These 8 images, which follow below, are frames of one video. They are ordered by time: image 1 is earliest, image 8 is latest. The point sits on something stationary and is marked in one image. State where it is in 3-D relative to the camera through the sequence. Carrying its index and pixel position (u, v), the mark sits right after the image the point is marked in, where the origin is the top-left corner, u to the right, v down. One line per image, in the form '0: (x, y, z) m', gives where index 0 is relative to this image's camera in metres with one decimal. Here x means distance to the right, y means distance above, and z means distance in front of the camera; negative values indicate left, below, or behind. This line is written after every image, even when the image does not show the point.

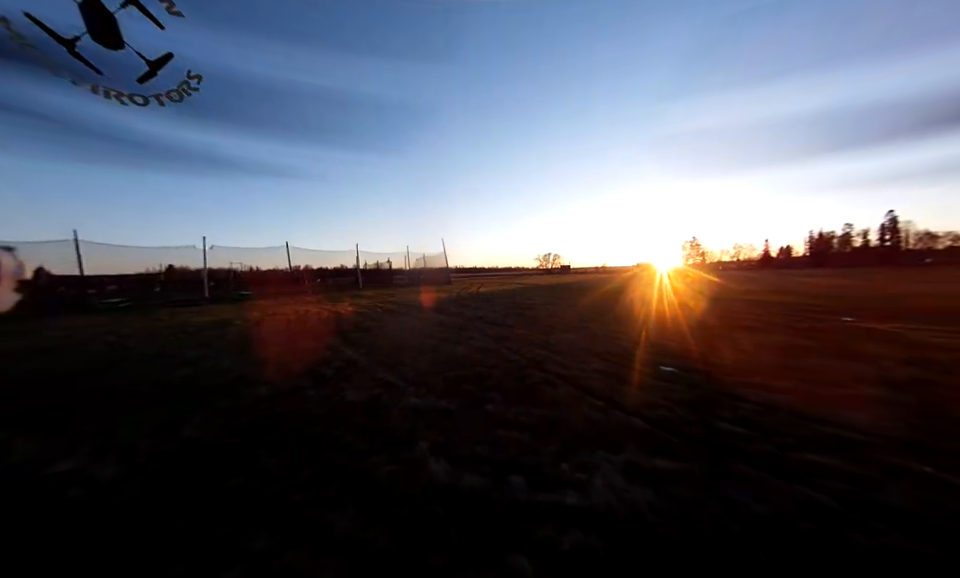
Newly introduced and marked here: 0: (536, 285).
0: (+3.1, -1.0, +15.8) m
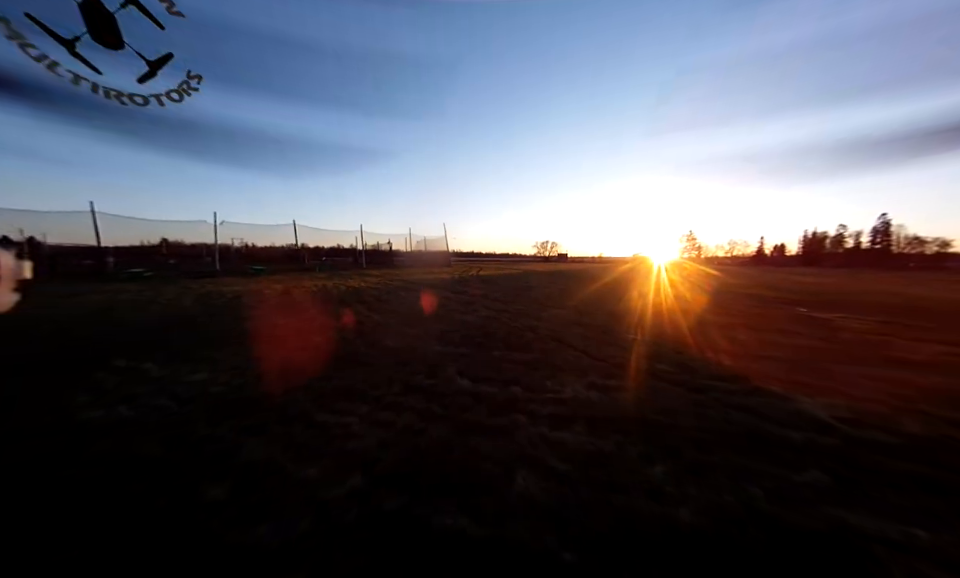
0: (+3.1, -0.3, +16.8) m
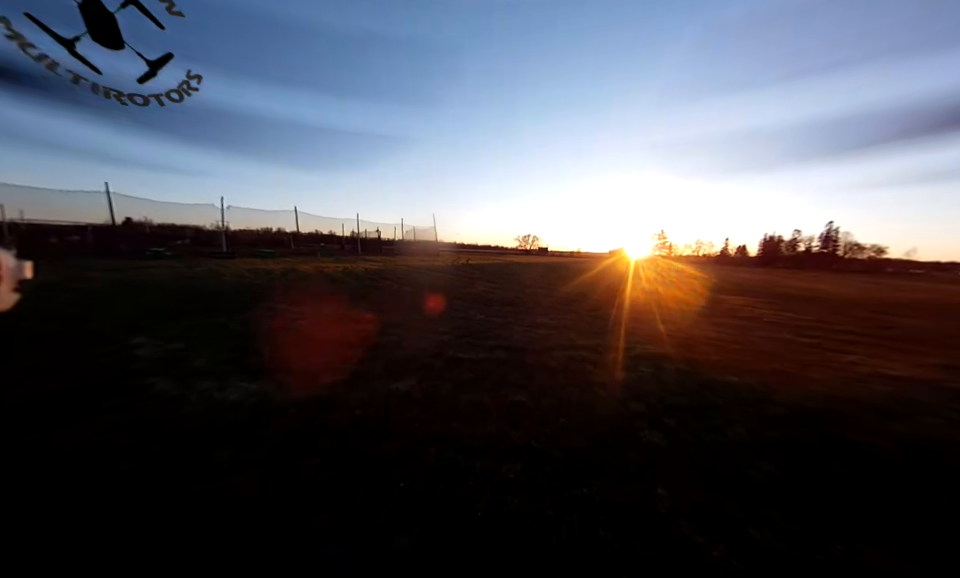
0: (+2.5, +0.3, +19.2) m
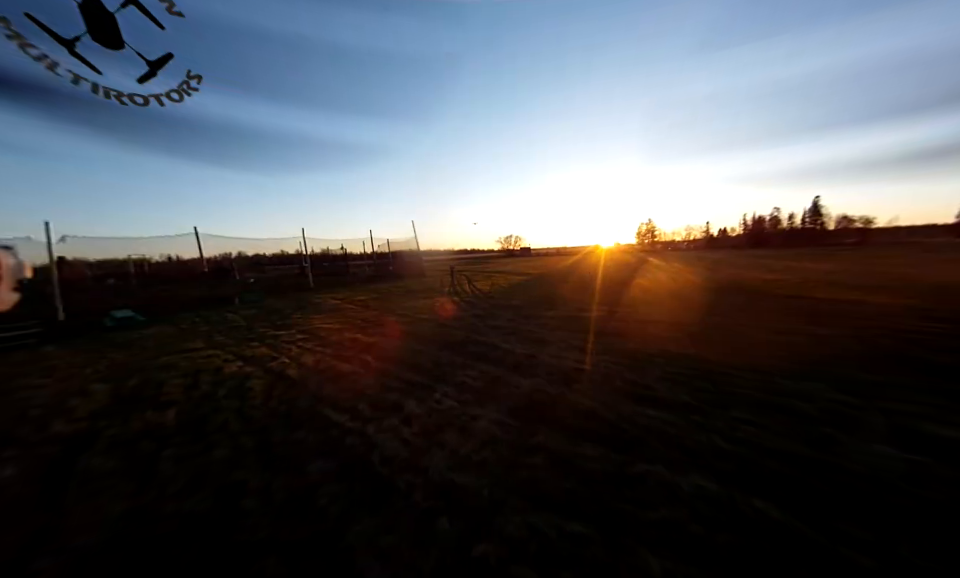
0: (+2.2, 0.0, +18.4) m
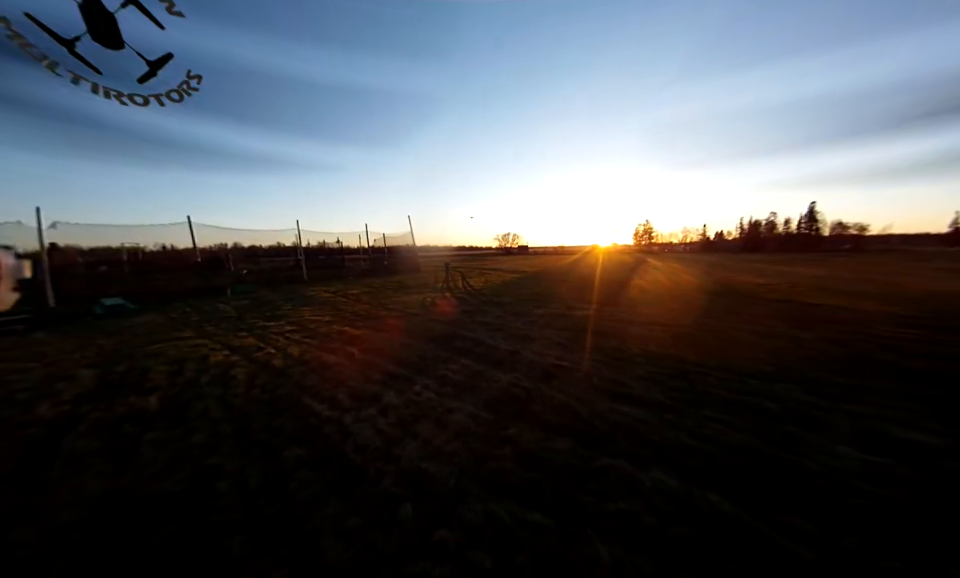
0: (+1.9, +0.1, +18.5) m
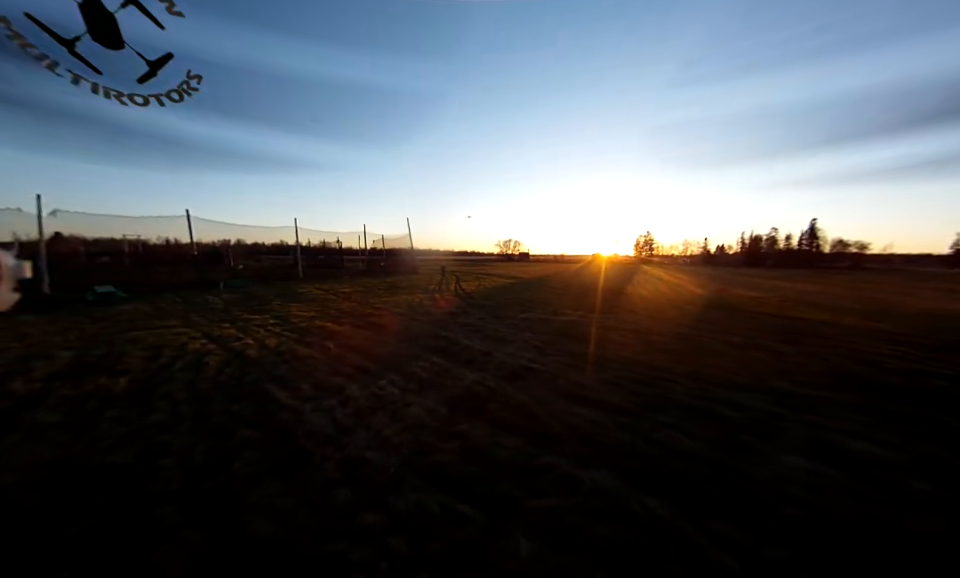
0: (+1.5, -0.2, +18.6) m
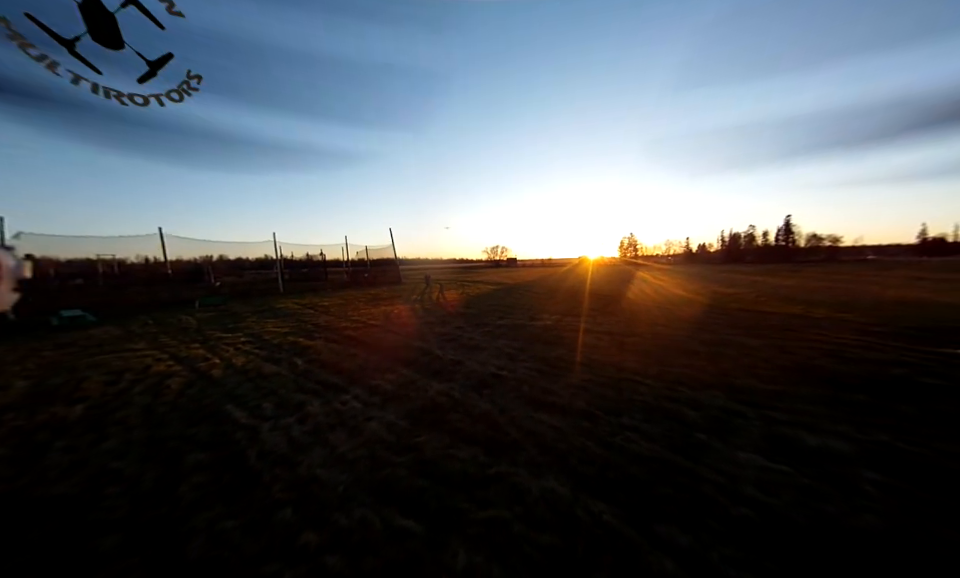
0: (+0.5, -0.5, +18.6) m
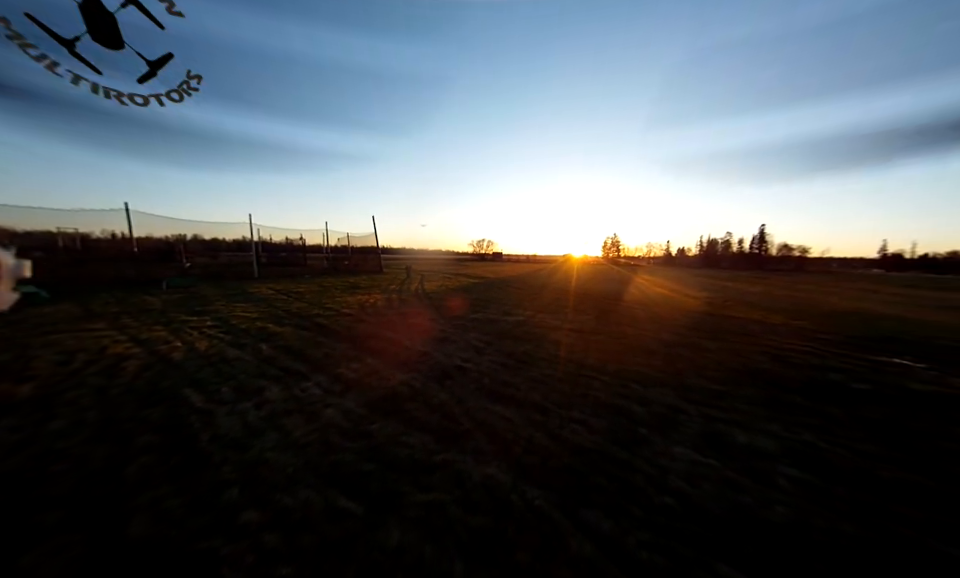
0: (-0.6, -0.2, +18.7) m
